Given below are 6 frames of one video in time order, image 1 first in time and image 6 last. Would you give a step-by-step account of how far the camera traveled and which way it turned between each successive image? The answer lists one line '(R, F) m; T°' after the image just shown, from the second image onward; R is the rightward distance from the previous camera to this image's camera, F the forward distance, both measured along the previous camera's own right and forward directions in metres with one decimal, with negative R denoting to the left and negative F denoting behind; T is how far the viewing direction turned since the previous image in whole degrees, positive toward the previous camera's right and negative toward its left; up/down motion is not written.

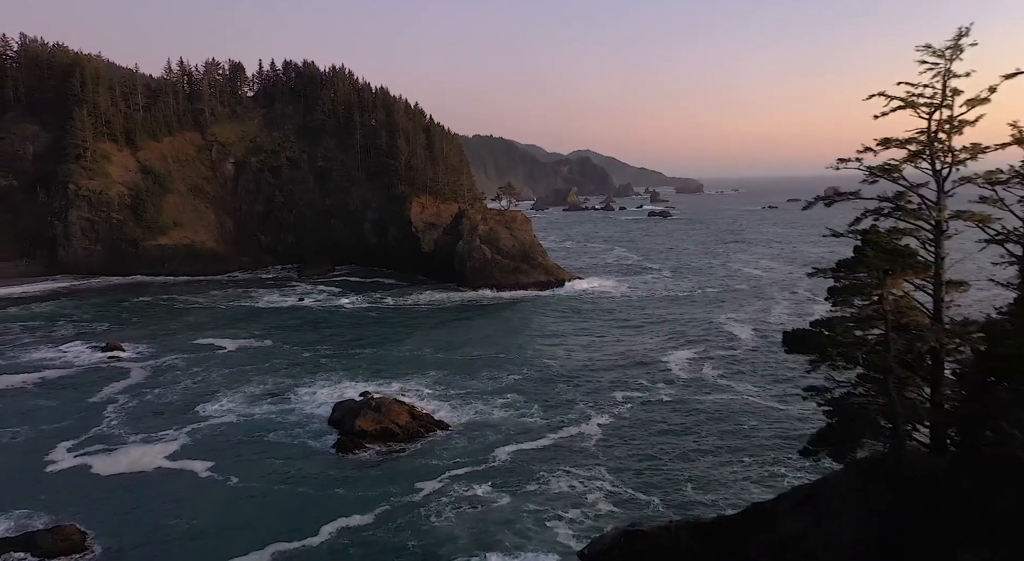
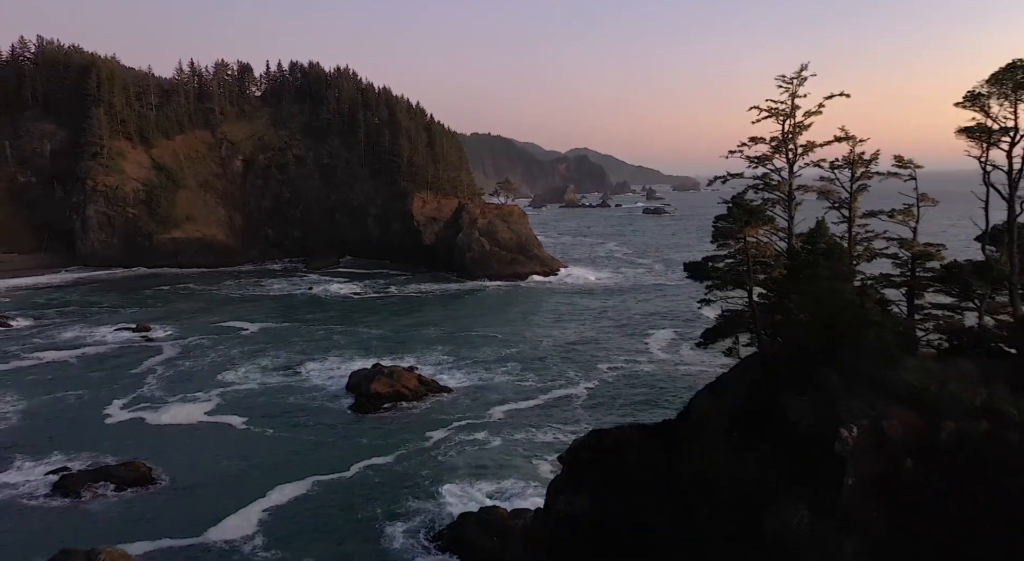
(+0.1, -5.0) m; 0°
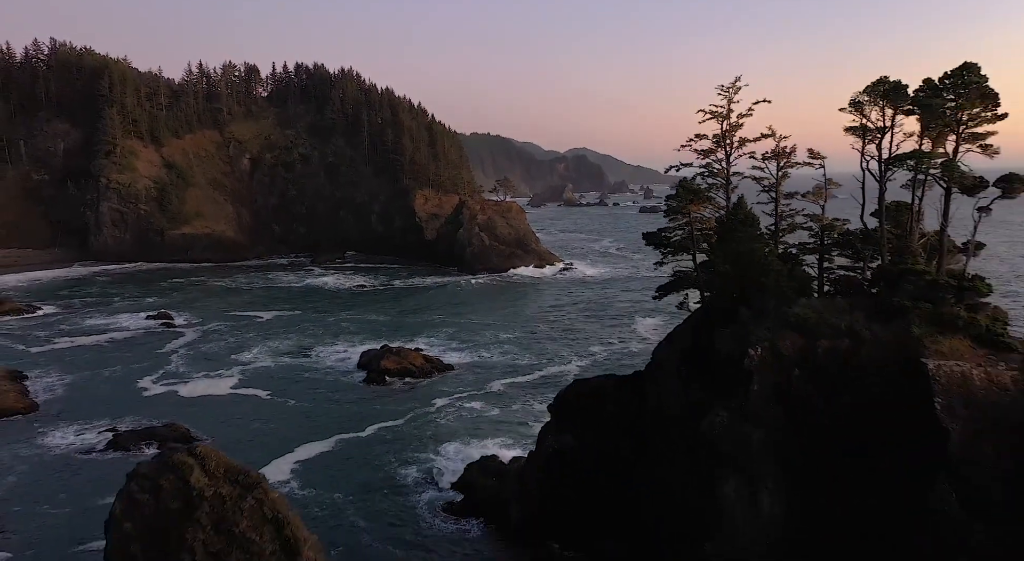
(+0.1, -3.9) m; 0°
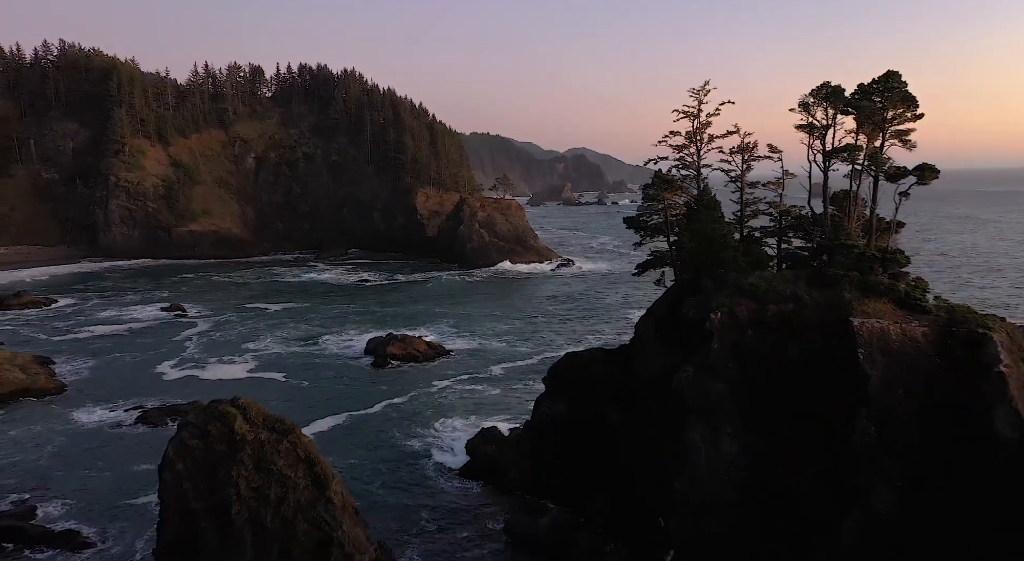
(+0.1, -2.6) m; 0°
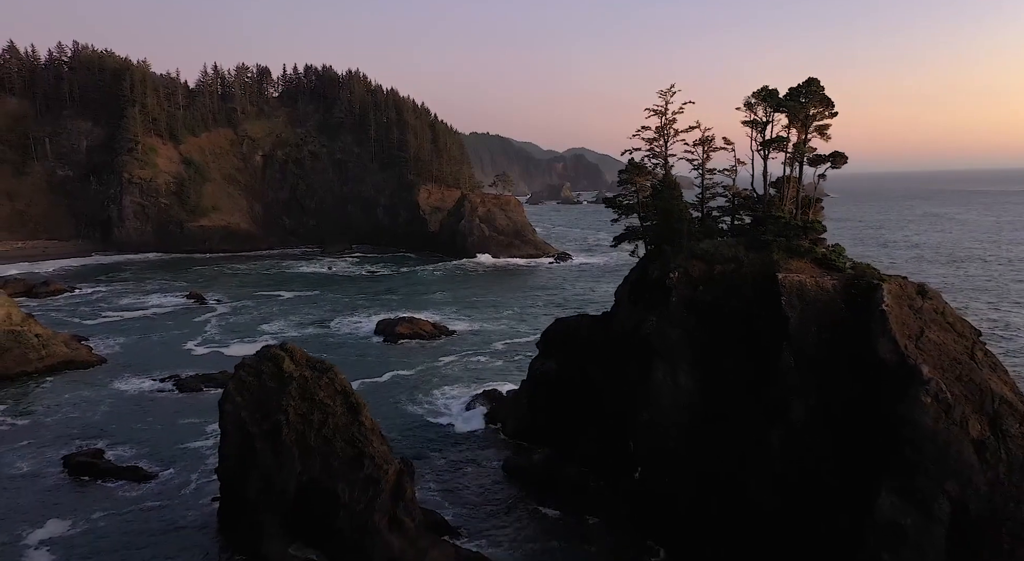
(+0.1, -4.2) m; 0°
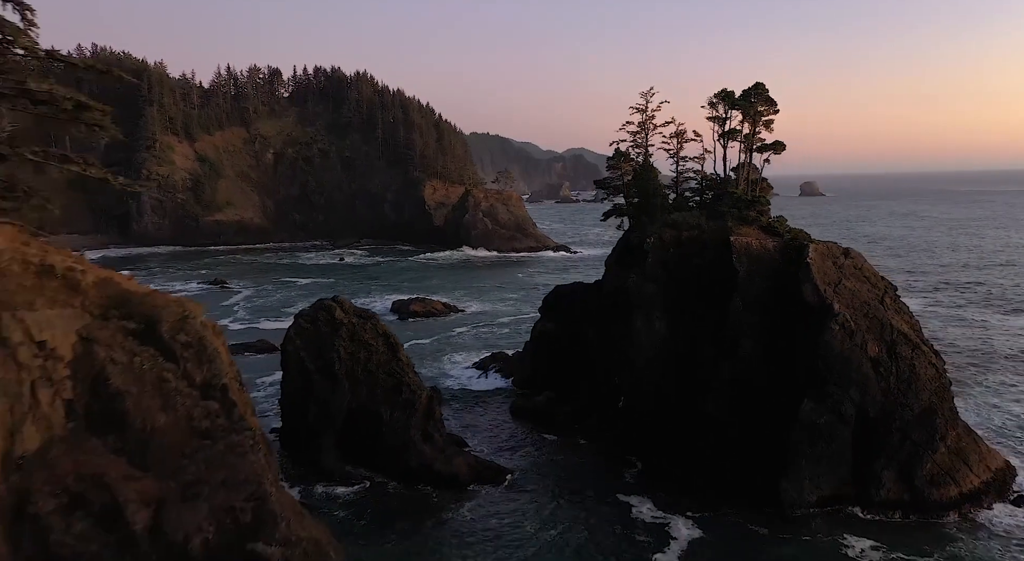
(-0.3, -5.3) m; 0°
